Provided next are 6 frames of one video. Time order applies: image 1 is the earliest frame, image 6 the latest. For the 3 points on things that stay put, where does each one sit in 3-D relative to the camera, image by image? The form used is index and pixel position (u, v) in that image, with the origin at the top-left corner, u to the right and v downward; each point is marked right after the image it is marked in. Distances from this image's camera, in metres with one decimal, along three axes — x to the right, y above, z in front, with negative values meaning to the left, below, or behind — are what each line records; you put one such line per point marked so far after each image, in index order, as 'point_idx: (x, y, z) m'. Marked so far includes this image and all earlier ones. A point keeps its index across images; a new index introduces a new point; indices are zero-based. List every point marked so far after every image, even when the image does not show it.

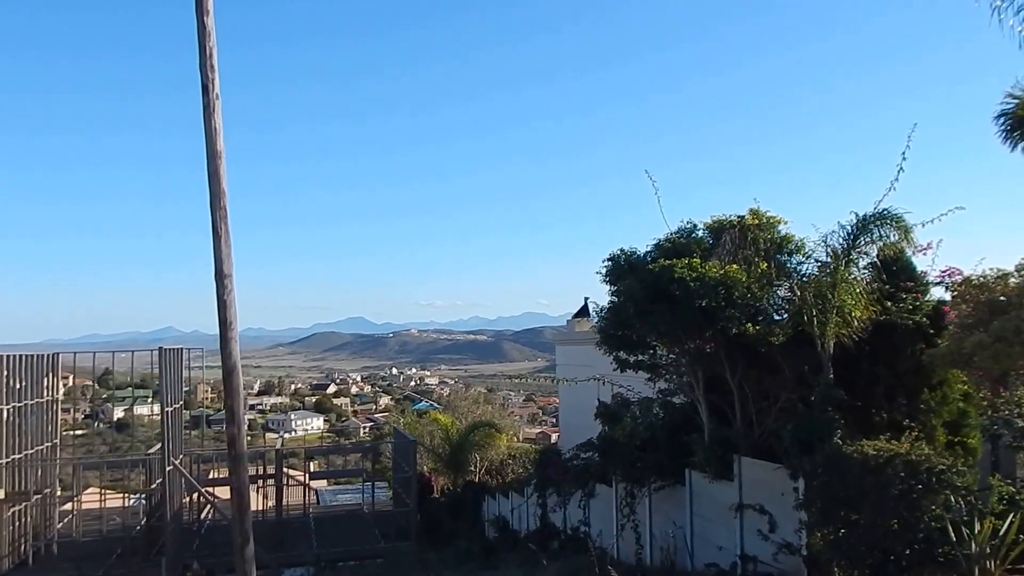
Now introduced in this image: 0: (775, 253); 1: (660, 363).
0: (+3.3, +0.4, +10.5) m
1: (+1.8, -1.0, +11.0) m
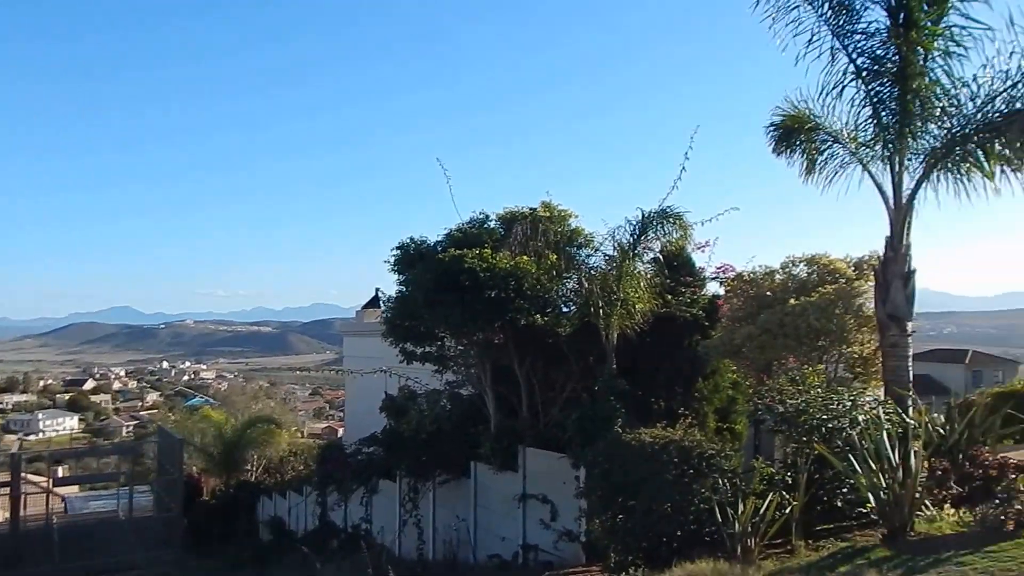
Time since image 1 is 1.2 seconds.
0: (+0.7, +0.5, +10.6) m
1: (-0.9, -0.8, +10.8) m
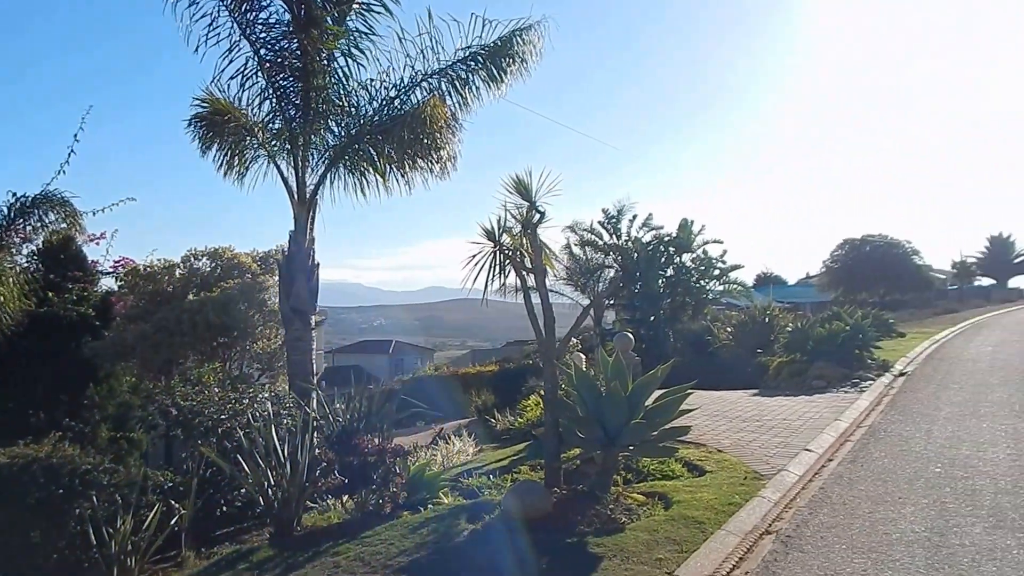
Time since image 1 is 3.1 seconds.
0: (-6.4, +0.6, +8.9) m
1: (-7.8, -0.9, +8.4) m
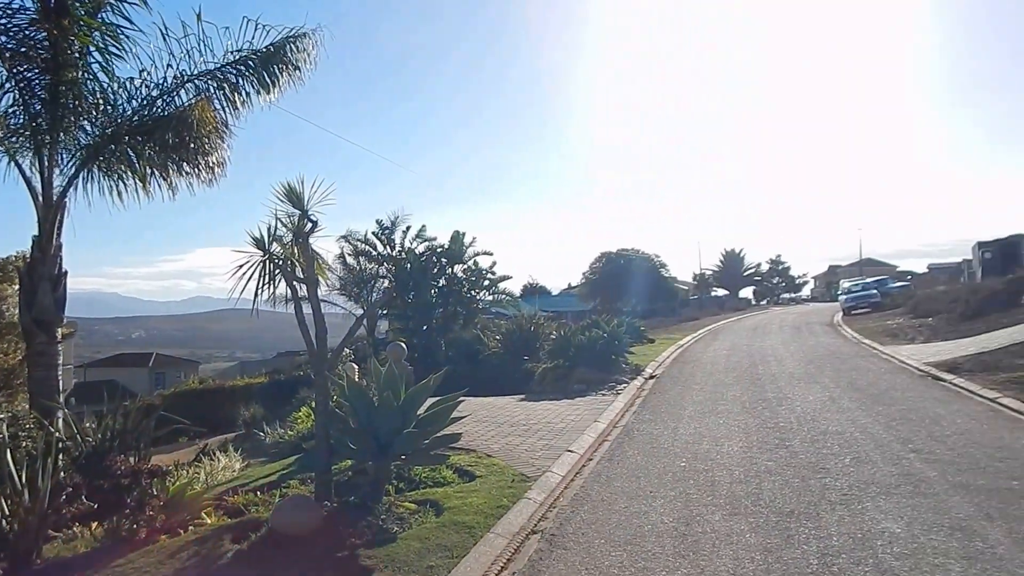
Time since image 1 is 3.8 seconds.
0: (-8.6, +0.5, +7.1) m
1: (-9.9, -0.9, +6.3) m
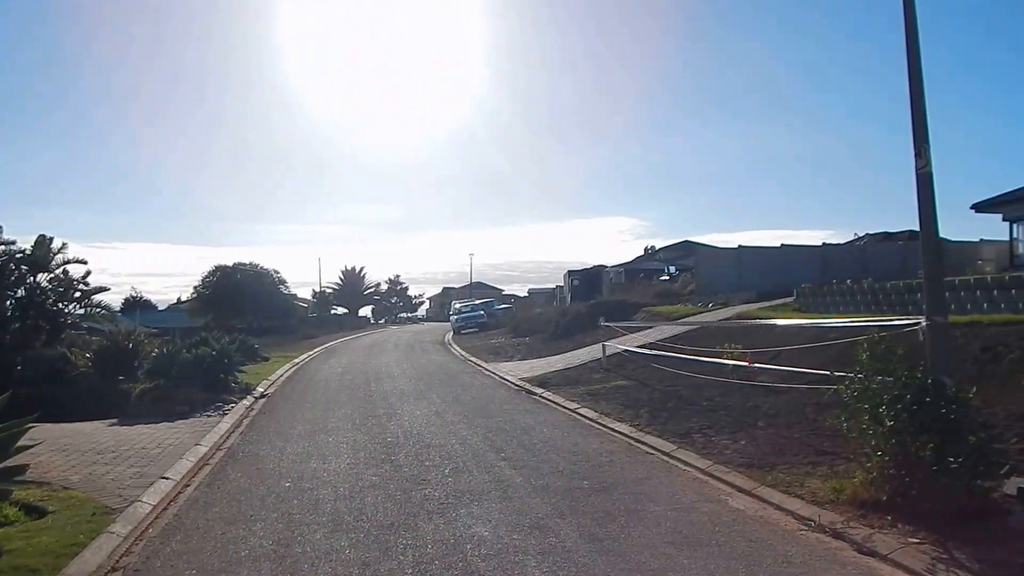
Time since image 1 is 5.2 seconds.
0: (-11.1, +0.7, +2.8) m
1: (-12.0, -0.6, +1.5) m
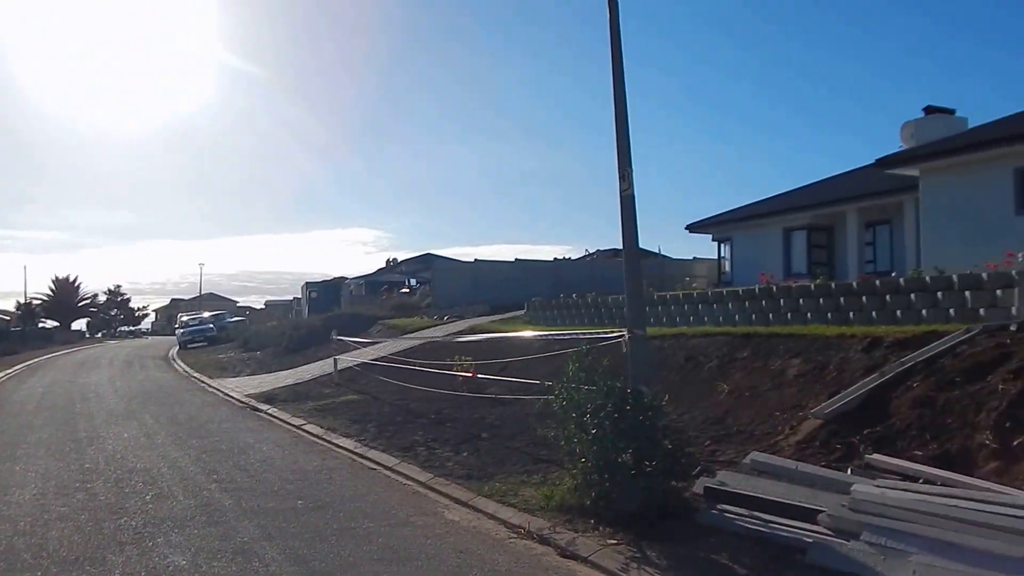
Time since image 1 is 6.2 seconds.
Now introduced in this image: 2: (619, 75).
0: (-12.3, +0.8, -0.1) m
1: (-12.8, -0.5, -1.6) m
2: (+1.1, +2.3, +9.0) m
